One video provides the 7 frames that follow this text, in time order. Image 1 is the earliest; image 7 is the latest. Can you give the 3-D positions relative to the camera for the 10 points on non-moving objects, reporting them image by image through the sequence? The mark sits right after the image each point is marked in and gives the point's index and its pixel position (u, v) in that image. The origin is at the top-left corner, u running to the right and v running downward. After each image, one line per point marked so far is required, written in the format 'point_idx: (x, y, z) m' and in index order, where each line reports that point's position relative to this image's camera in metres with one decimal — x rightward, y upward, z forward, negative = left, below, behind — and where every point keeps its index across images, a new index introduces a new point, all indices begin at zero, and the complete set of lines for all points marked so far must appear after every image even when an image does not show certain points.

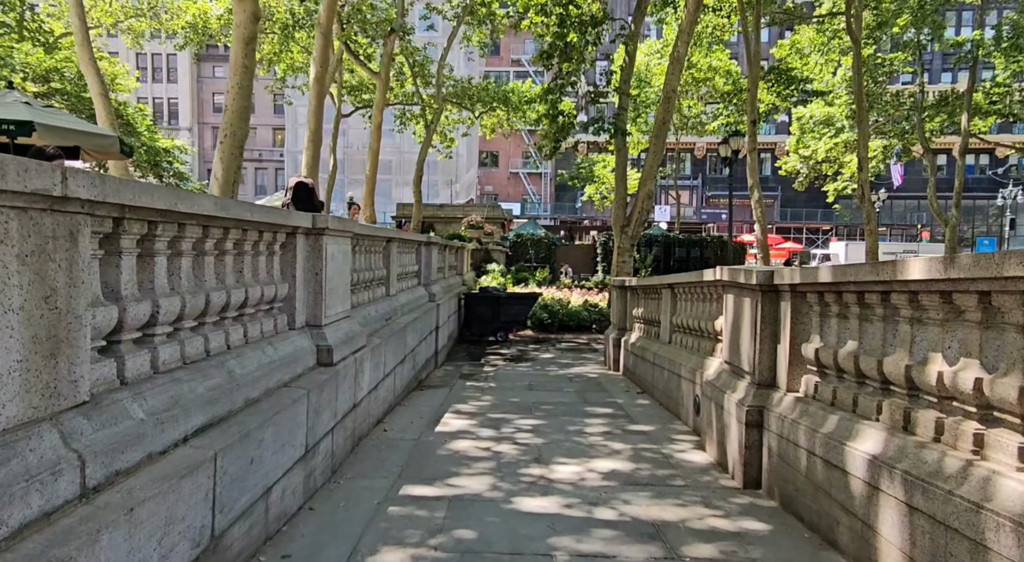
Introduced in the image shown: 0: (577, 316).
0: (+1.3, -0.7, +16.6) m
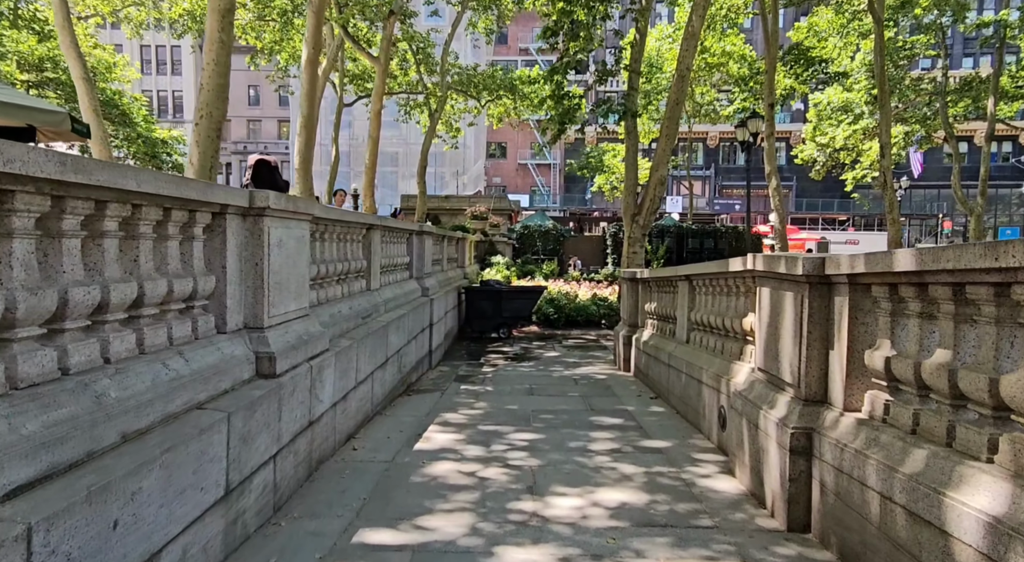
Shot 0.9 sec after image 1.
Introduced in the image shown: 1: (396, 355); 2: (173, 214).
0: (+1.4, -0.6, +15.6) m
1: (-1.1, -0.7, +7.6) m
2: (-1.4, +0.3, +3.3) m
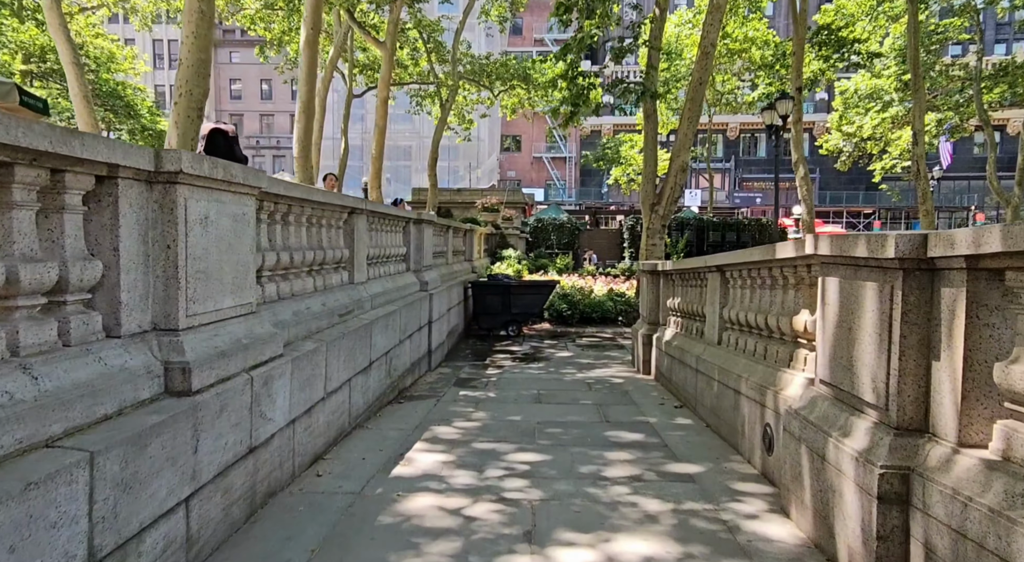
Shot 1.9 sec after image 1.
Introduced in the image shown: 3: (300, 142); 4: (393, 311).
0: (+1.6, -0.5, +14.6) m
1: (-1.0, -0.6, +6.6) m
2: (-1.4, +0.3, +2.4) m
3: (-3.8, +2.5, +14.9) m
4: (-1.0, -0.3, +7.4) m
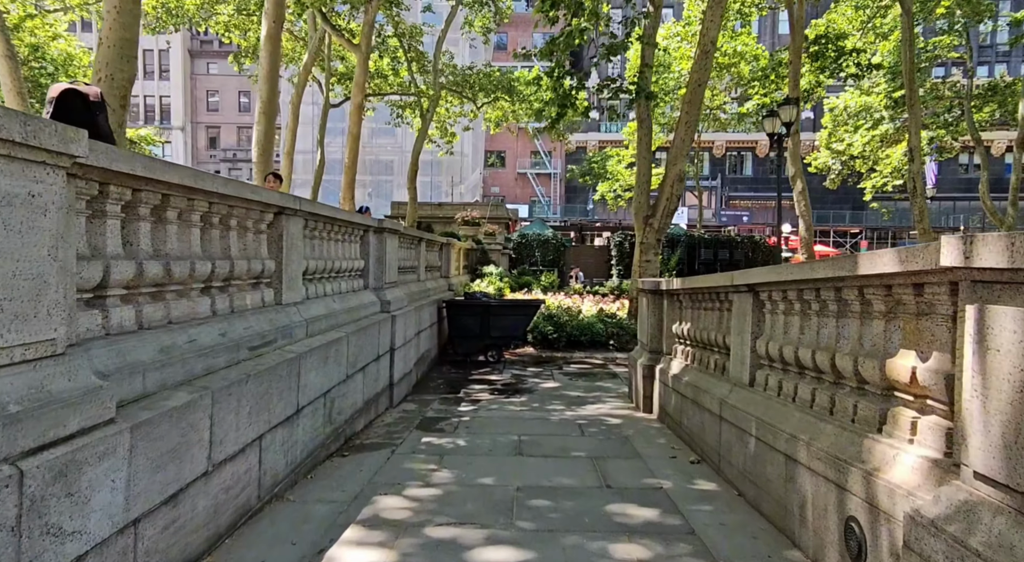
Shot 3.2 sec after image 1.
0: (+1.2, -0.8, +13.2) m
1: (-1.2, -0.8, +5.2) m
2: (-1.5, +0.3, +0.9) m
3: (-4.1, +2.2, +13.5) m
4: (-1.2, -0.4, +5.9) m
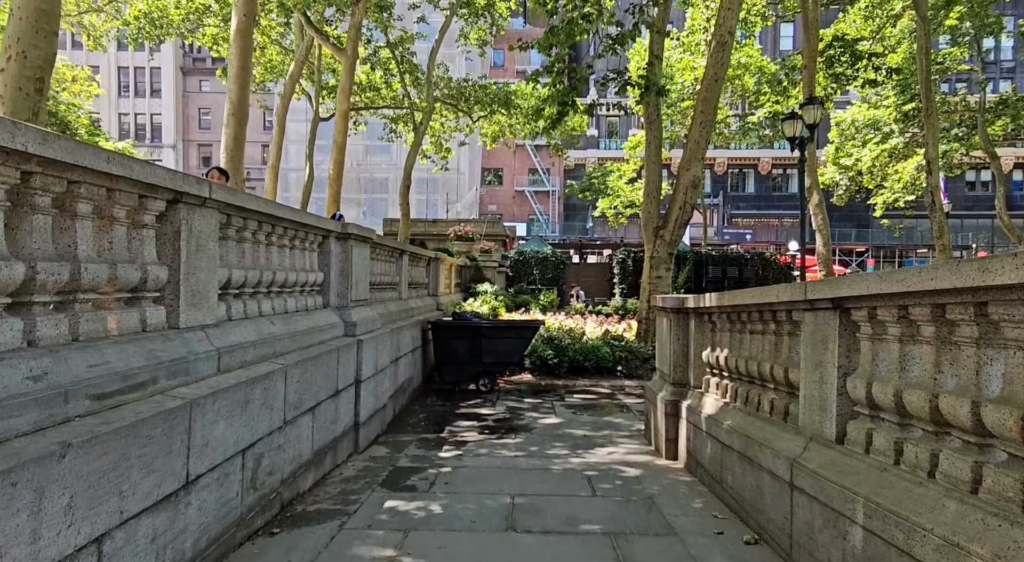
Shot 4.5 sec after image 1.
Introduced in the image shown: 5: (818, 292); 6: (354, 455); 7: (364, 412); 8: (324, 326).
0: (+1.2, -1.0, +11.8) m
1: (-1.3, -0.8, +3.7) m
2: (-1.5, +0.3, -0.5) m
3: (-4.2, +1.9, +12.1) m
4: (-1.3, -0.5, +4.5) m
5: (+1.3, -0.1, +3.5) m
6: (-1.2, -1.3, +6.3) m
7: (-1.2, -1.1, +6.7) m
8: (-1.4, -0.3, +6.0) m
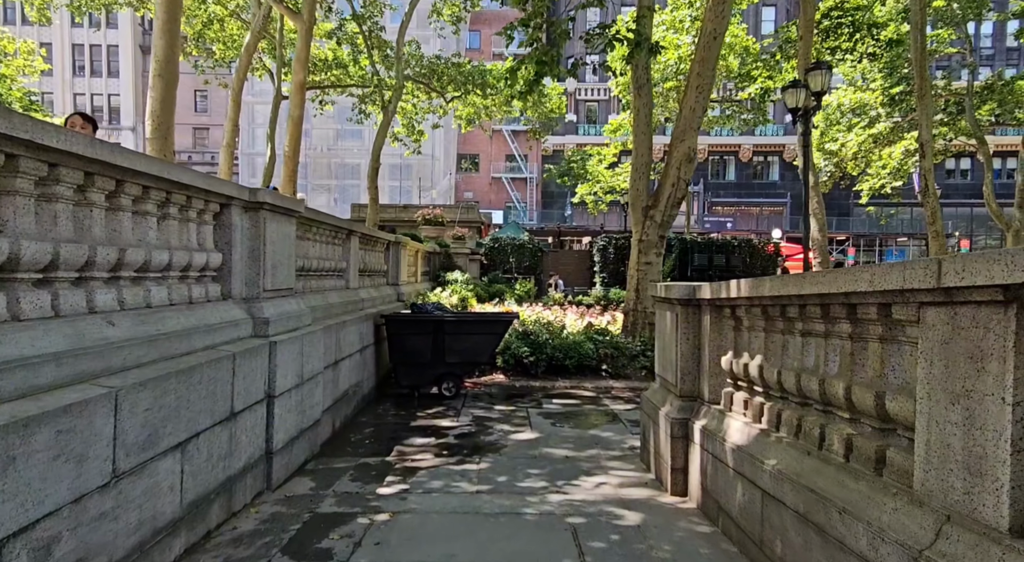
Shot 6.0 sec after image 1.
0: (+0.8, -0.9, +10.3) m
1: (-1.4, -0.8, +2.2) m
2: (-1.6, +0.3, -2.0) m
3: (-4.6, +2.1, +10.4) m
4: (-1.5, -0.4, +2.9) m
5: (+1.2, 0.0, +2.0) m
6: (-1.4, -1.2, +4.8) m
7: (-1.4, -1.0, +5.2) m
8: (-1.6, -0.2, +4.4) m
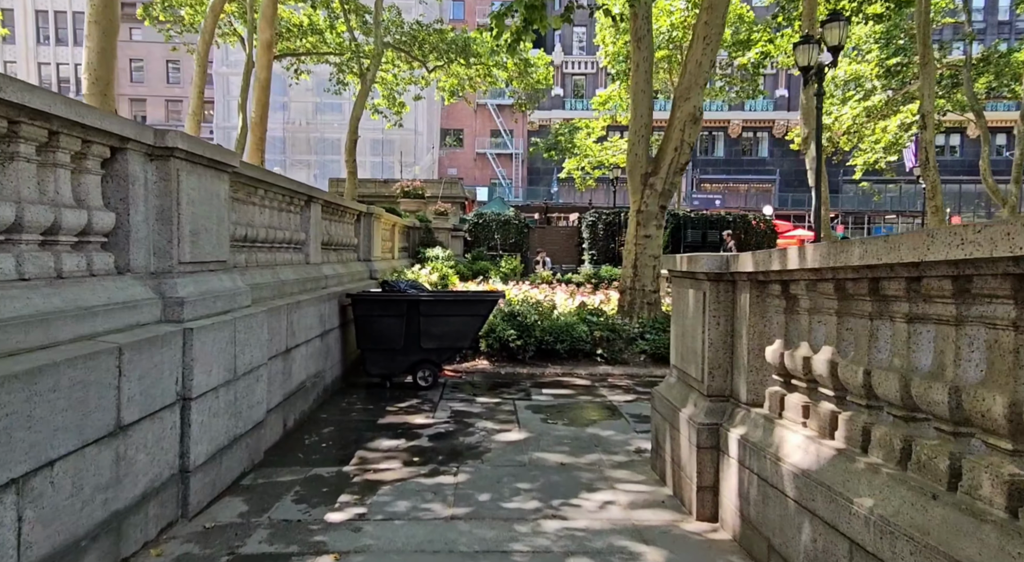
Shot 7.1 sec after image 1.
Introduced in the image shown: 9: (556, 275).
0: (+0.6, -0.6, +9.2) m
1: (-1.4, -0.7, +1.1) m
2: (-1.6, +0.3, -3.2) m
3: (-4.8, +2.4, +9.2) m
4: (-1.5, -0.3, +1.8) m
5: (+1.1, +0.1, +1.0) m
6: (-1.5, -1.1, +3.7) m
7: (-1.5, -0.8, +4.1) m
8: (-1.6, -0.1, +3.3) m
9: (+1.0, +0.1, +18.0) m
